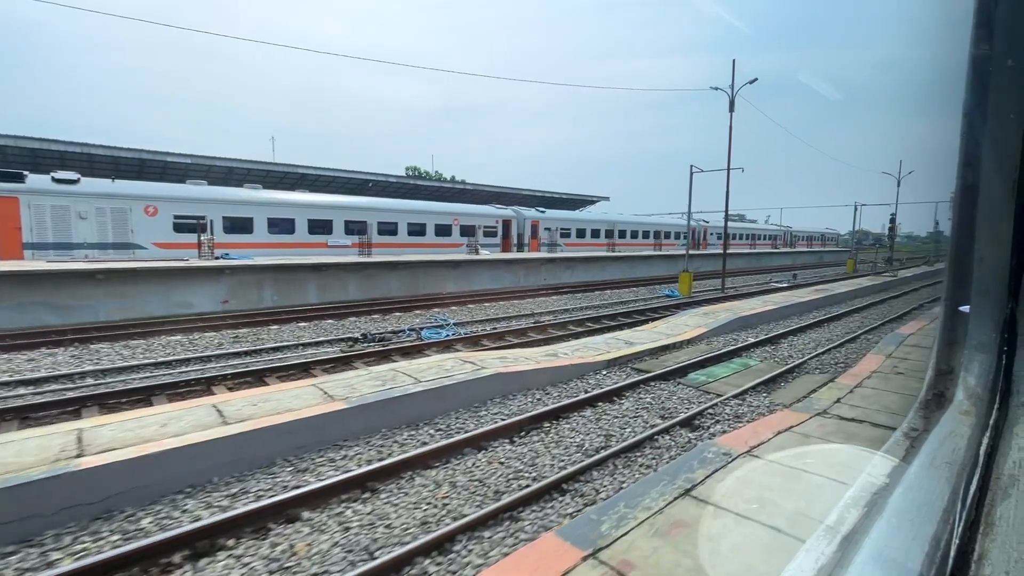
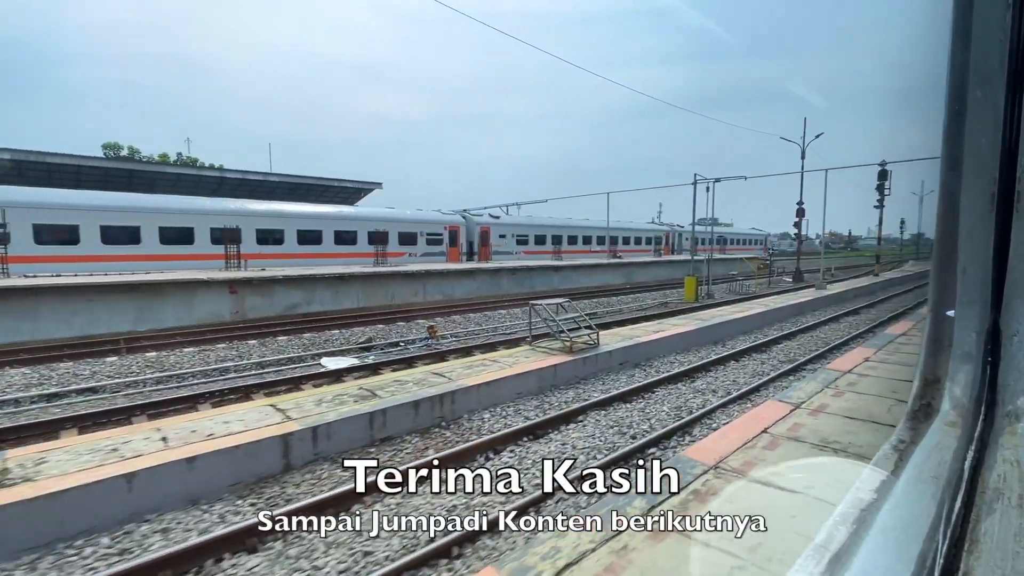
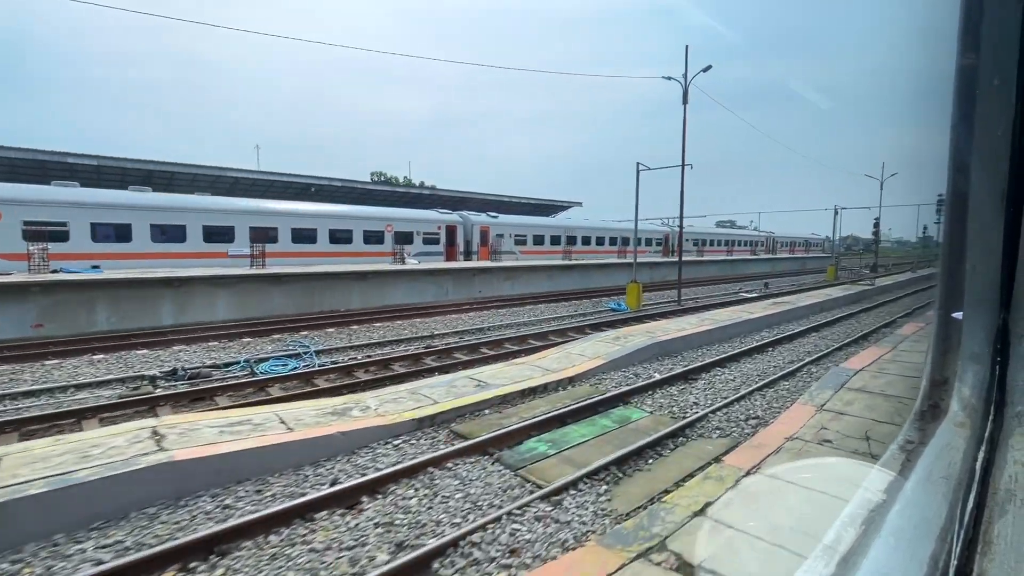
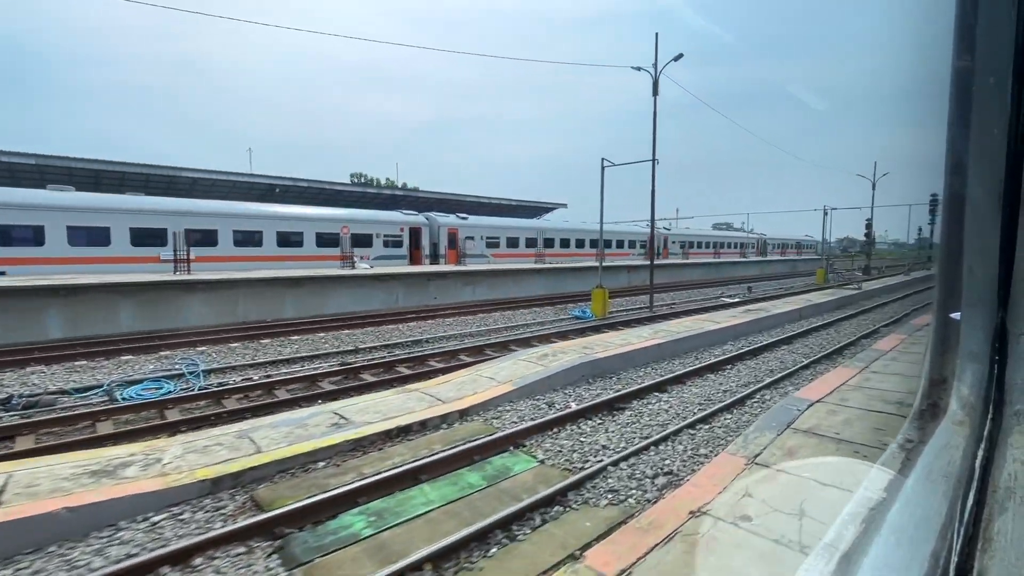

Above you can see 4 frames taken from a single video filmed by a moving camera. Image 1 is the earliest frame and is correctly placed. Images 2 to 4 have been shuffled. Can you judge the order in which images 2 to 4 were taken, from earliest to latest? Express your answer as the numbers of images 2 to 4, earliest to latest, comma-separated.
3, 4, 2
